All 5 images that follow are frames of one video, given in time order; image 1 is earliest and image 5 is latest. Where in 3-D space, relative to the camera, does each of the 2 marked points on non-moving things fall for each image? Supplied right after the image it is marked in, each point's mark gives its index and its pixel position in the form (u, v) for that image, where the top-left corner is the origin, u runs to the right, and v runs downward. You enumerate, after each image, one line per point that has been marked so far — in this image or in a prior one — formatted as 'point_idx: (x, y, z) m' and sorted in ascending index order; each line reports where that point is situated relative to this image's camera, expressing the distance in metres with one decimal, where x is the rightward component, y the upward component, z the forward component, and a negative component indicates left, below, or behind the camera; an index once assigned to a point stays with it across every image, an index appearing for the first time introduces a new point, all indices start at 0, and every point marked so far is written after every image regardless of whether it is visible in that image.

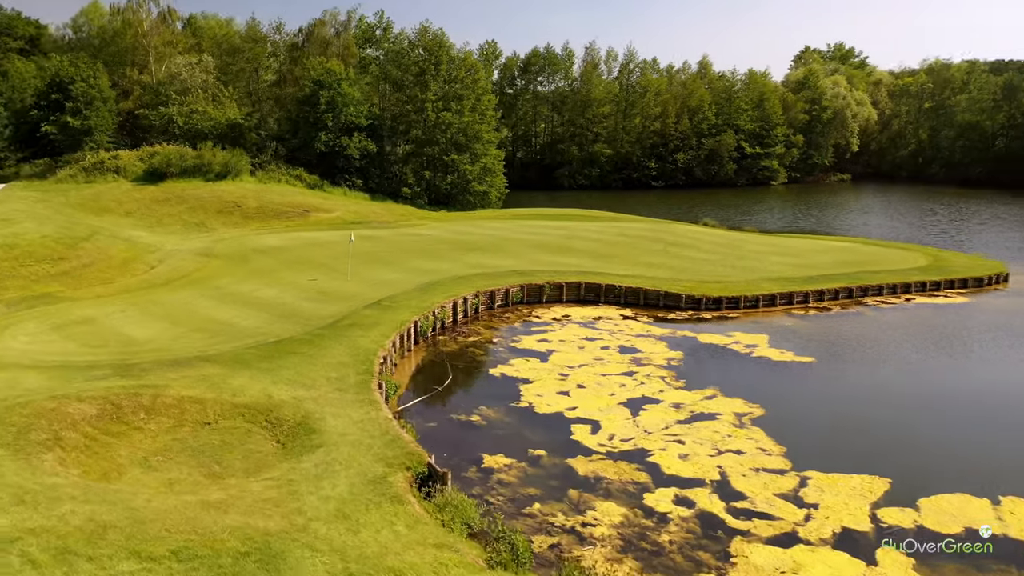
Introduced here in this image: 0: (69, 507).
0: (-6.4, -3.1, +11.8) m
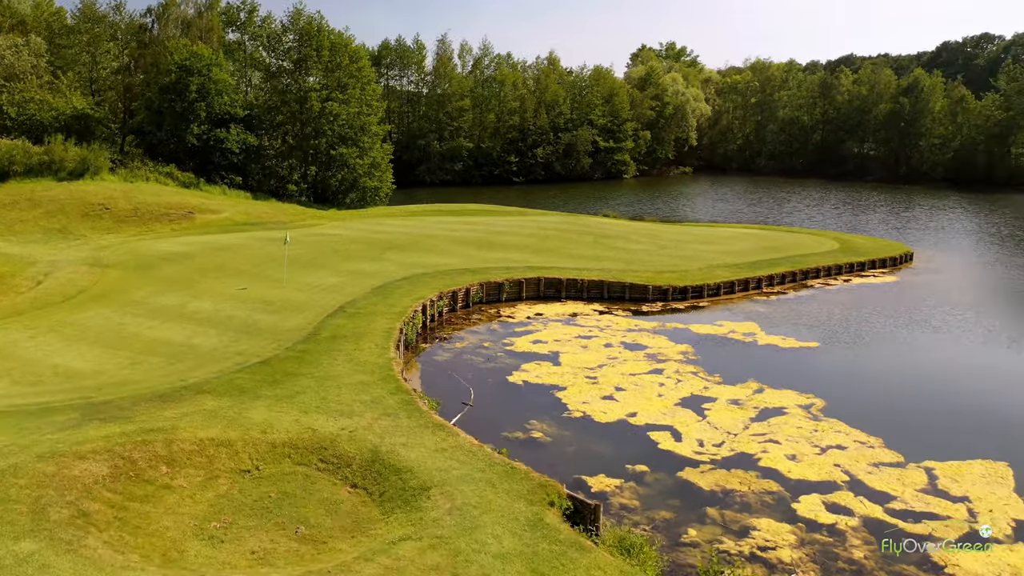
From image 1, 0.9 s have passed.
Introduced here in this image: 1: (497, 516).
0: (-3.2, -3.3, +8.3) m
1: (-0.2, -3.2, +11.4) m
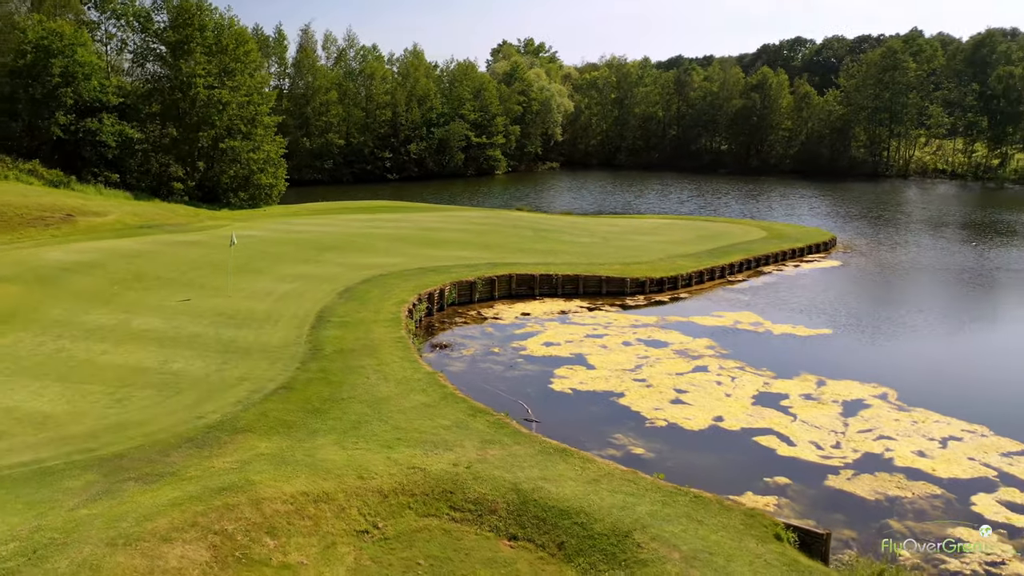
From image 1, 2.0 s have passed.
0: (+0.3, -3.3, +5.5) m
1: (+2.6, -3.0, +9.1) m
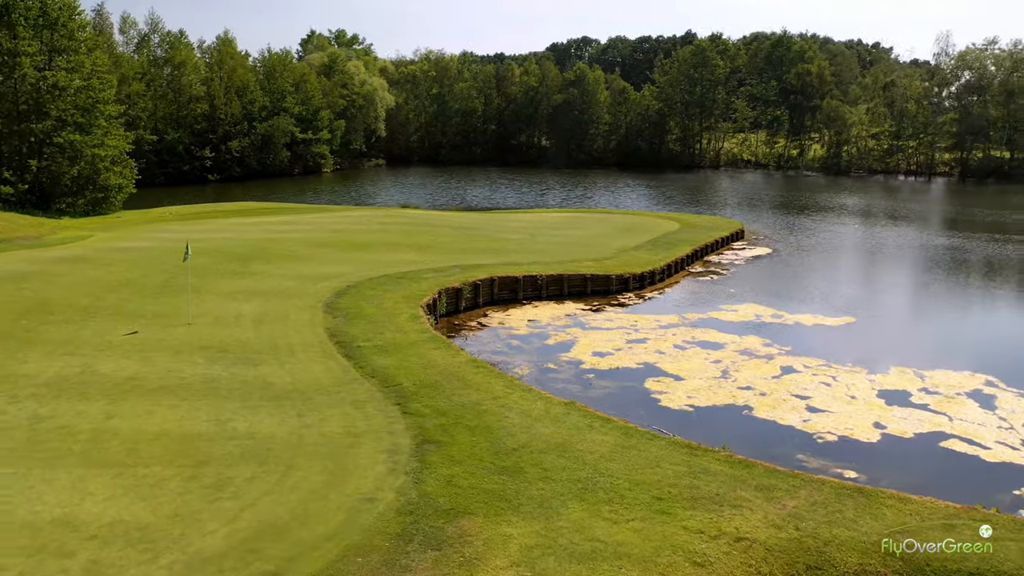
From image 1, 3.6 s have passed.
0: (+5.6, -3.3, +3.3) m
1: (+6.8, -2.9, +7.4) m
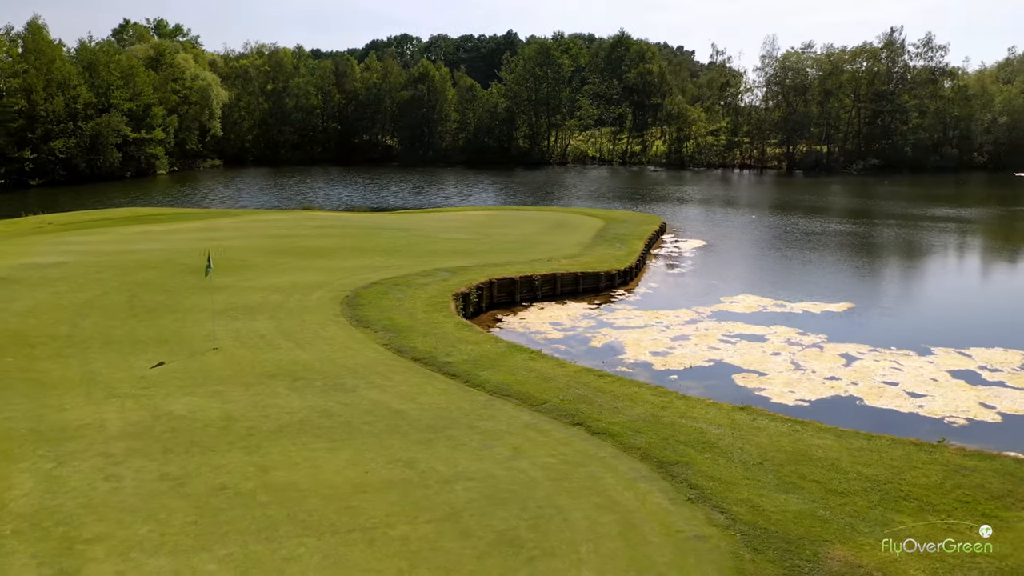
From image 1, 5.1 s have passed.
0: (+10.3, -3.0, +3.8) m
1: (+10.6, -2.6, +8.1) m
